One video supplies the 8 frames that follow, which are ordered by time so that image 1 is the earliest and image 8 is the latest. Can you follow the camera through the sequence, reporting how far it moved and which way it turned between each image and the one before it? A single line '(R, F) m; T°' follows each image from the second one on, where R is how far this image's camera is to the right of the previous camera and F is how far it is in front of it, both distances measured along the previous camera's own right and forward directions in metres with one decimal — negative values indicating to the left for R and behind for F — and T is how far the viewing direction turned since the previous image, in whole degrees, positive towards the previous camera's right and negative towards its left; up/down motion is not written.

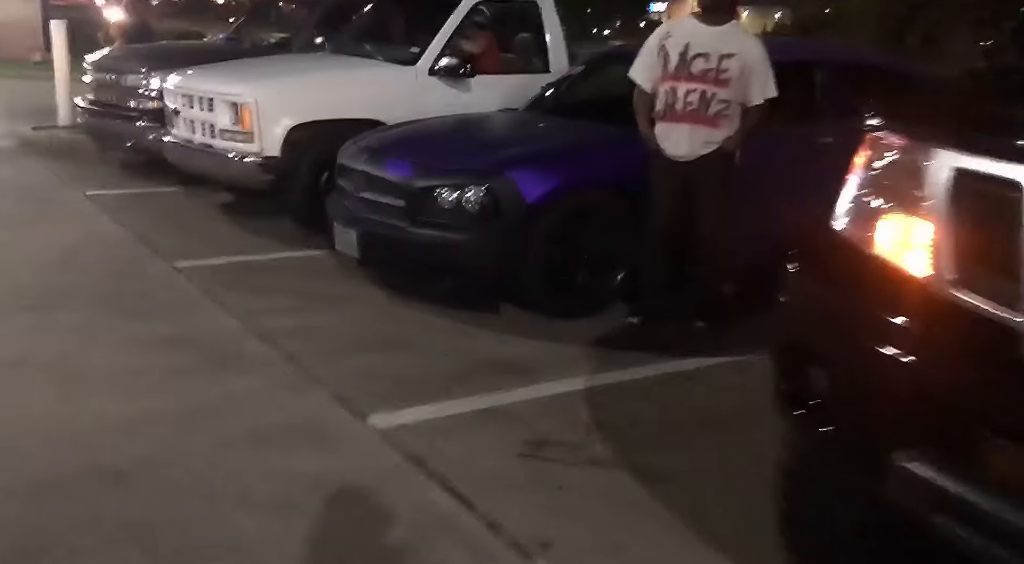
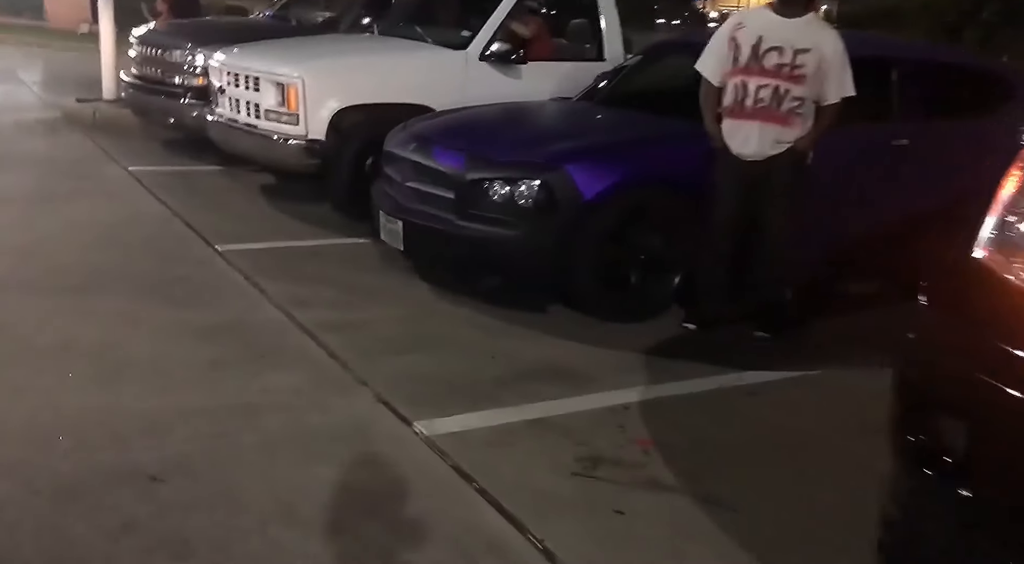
(-0.1, +0.3) m; -2°
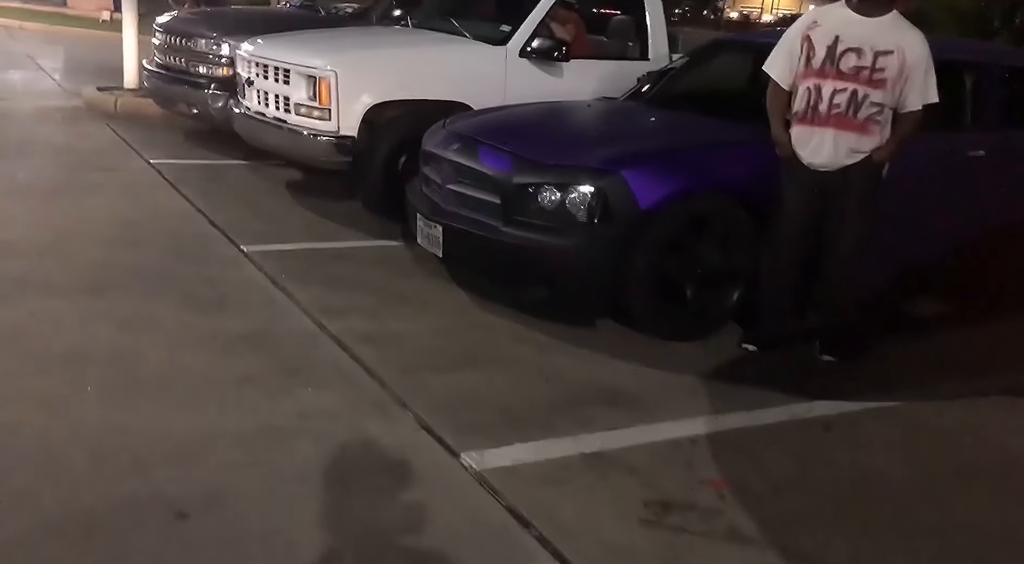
(-0.2, +0.4) m; -1°
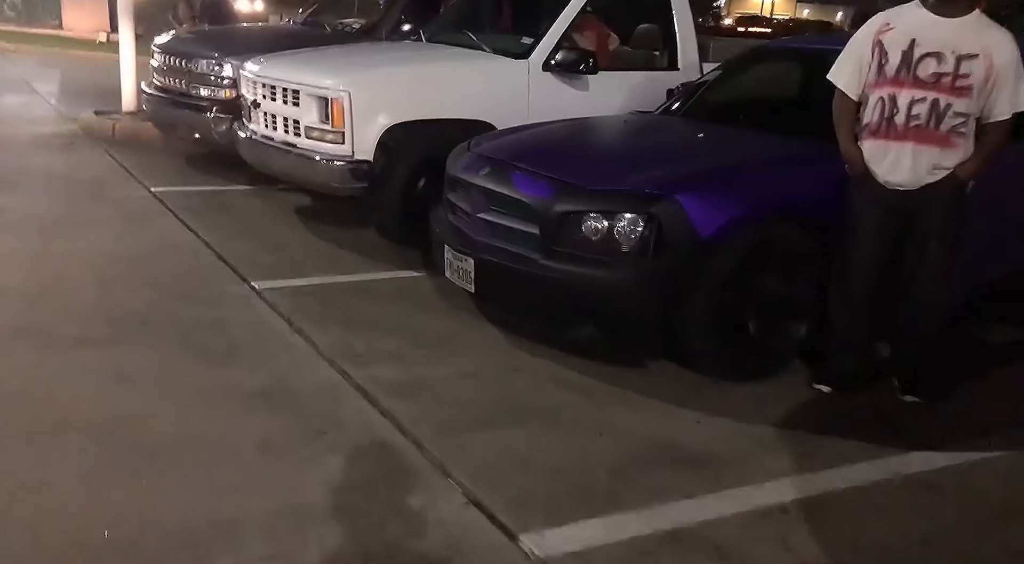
(-0.2, +0.5) m; 0°
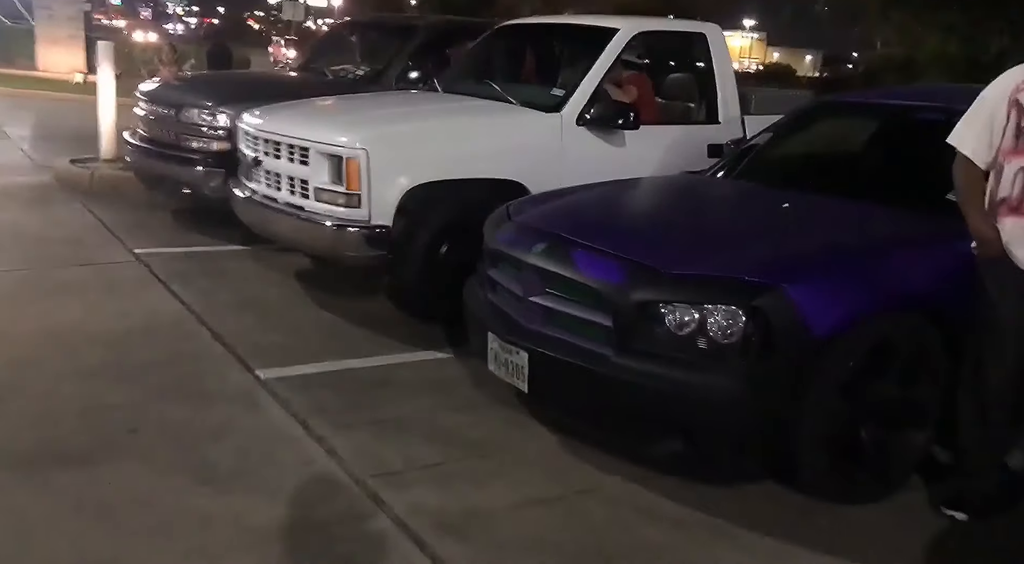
(-0.4, +0.8) m; +1°
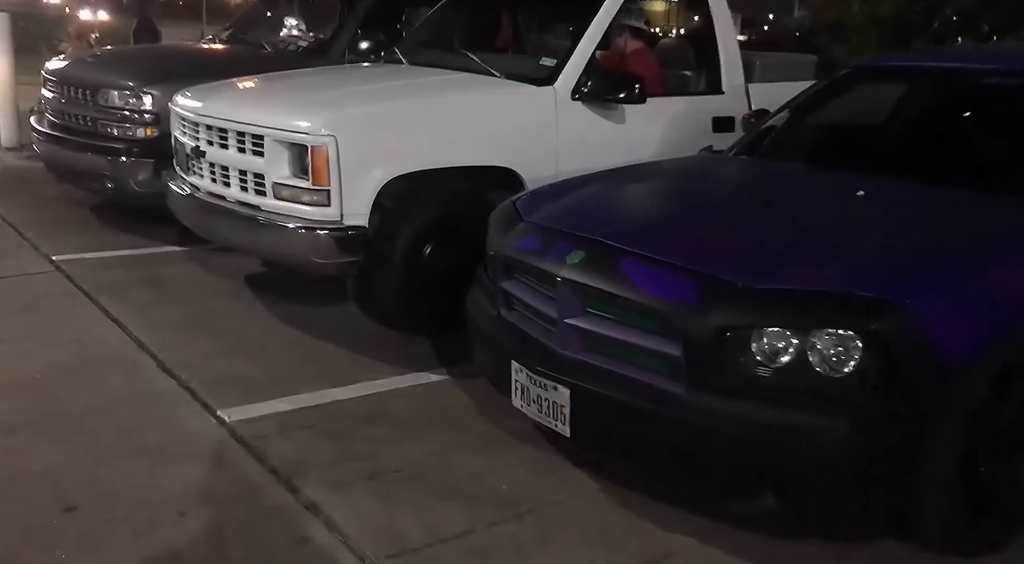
(-0.4, +0.9) m; +4°
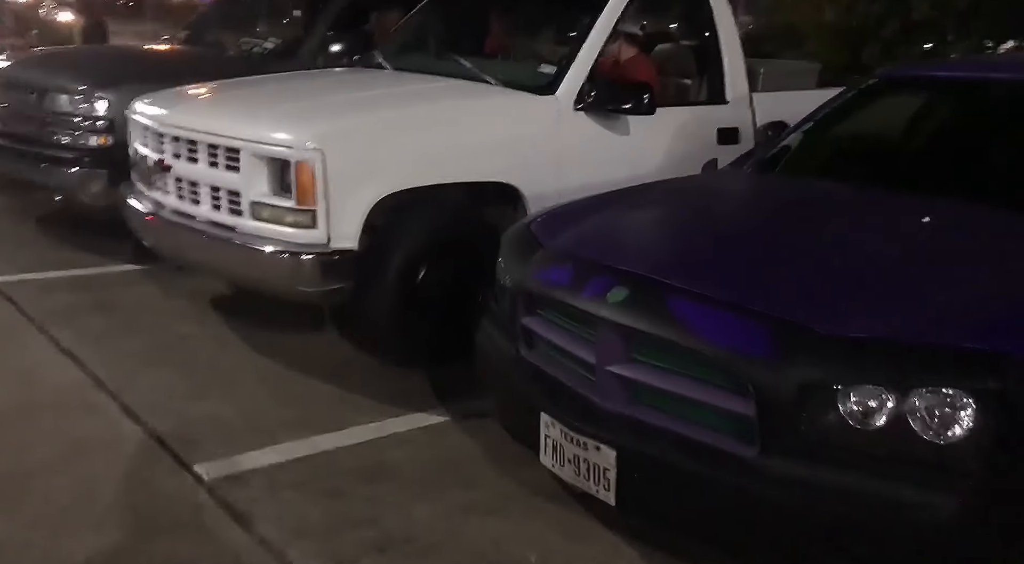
(-0.3, +0.5) m; +3°
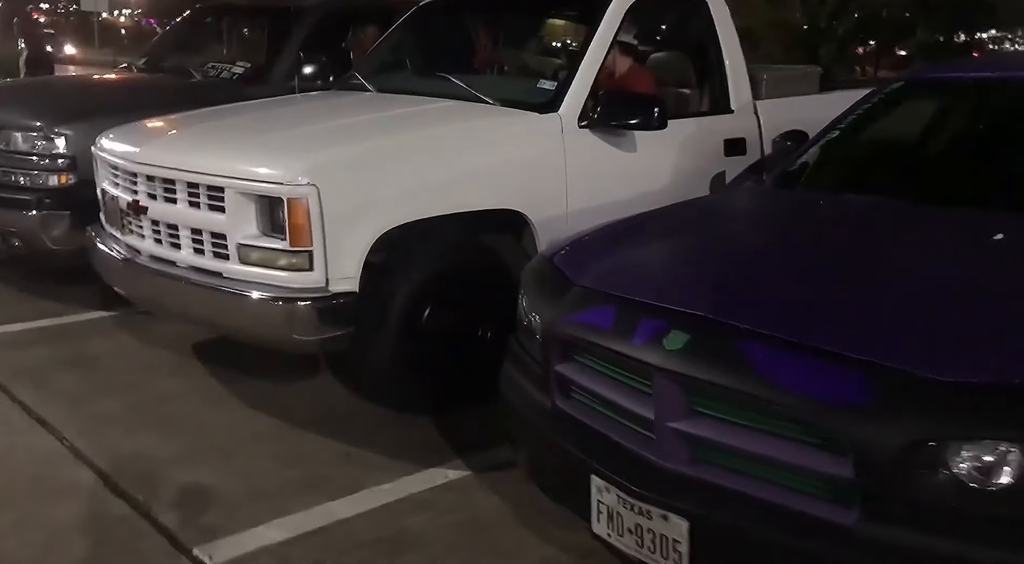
(-0.2, +0.4) m; +2°
